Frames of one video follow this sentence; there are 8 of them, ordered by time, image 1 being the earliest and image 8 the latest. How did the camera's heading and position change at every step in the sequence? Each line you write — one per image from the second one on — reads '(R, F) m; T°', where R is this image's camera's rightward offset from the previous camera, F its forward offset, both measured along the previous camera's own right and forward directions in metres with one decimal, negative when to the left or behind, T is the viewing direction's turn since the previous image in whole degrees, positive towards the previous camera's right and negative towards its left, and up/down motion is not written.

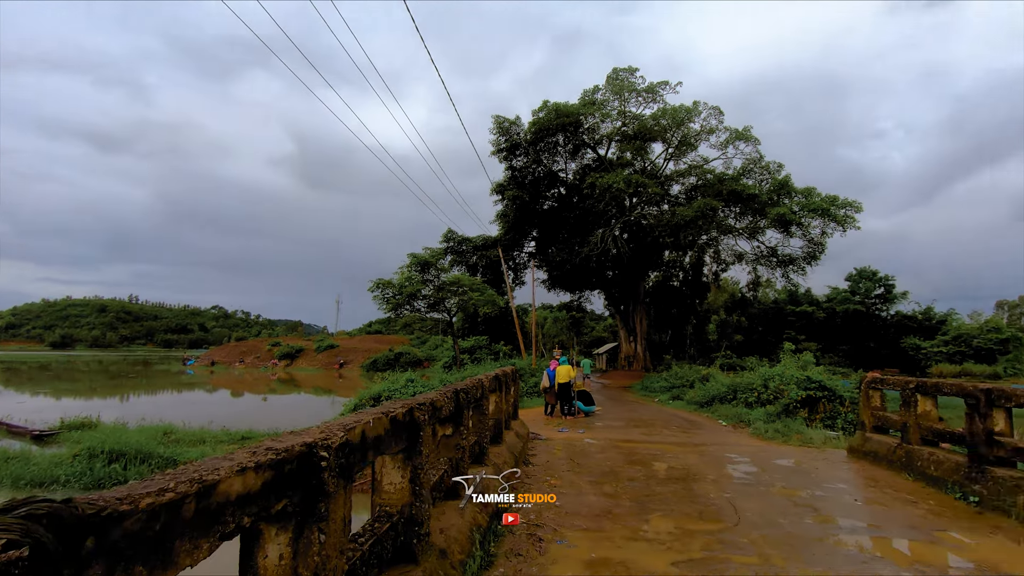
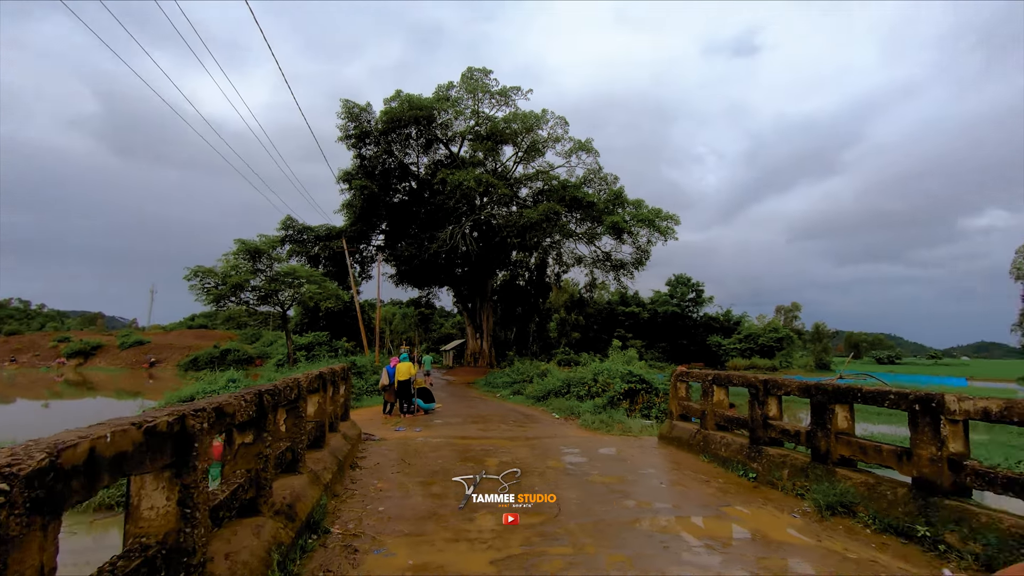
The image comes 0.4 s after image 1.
(+0.2, +0.2) m; +16°
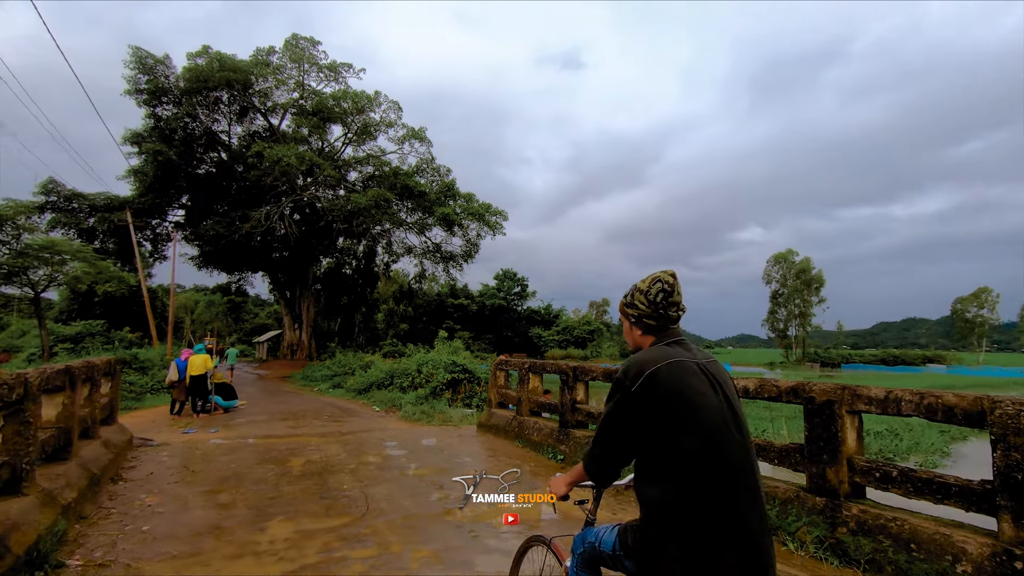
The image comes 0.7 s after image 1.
(+0.1, +0.2) m; +18°
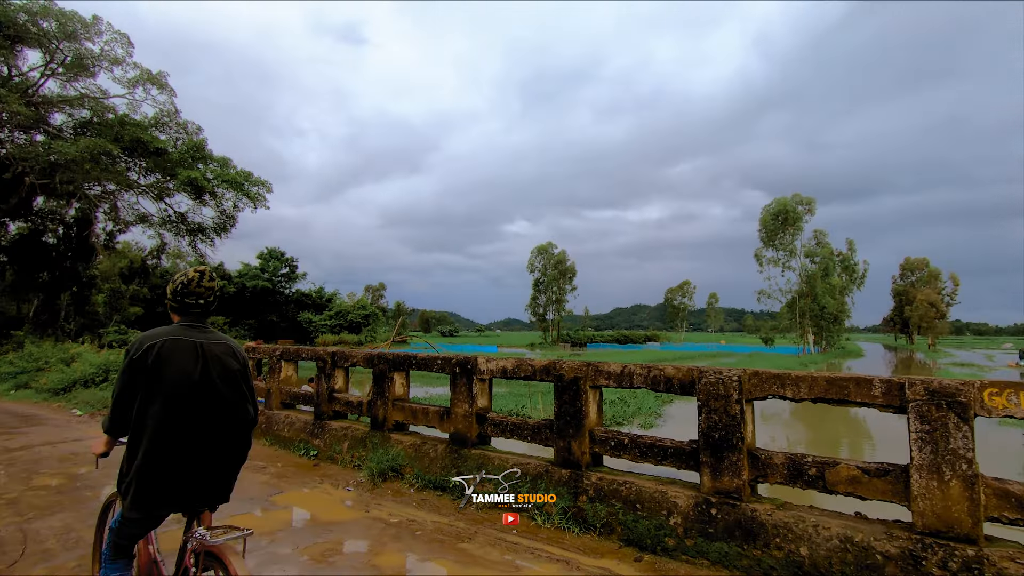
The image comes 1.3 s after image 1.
(+0.2, +0.3) m; +23°
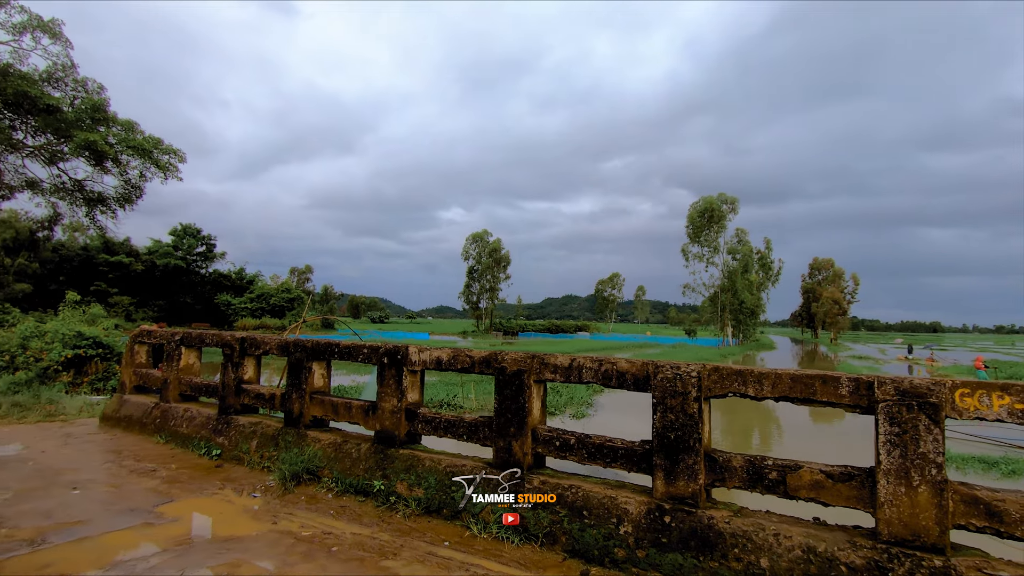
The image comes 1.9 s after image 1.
(0.0, +0.4) m; +7°
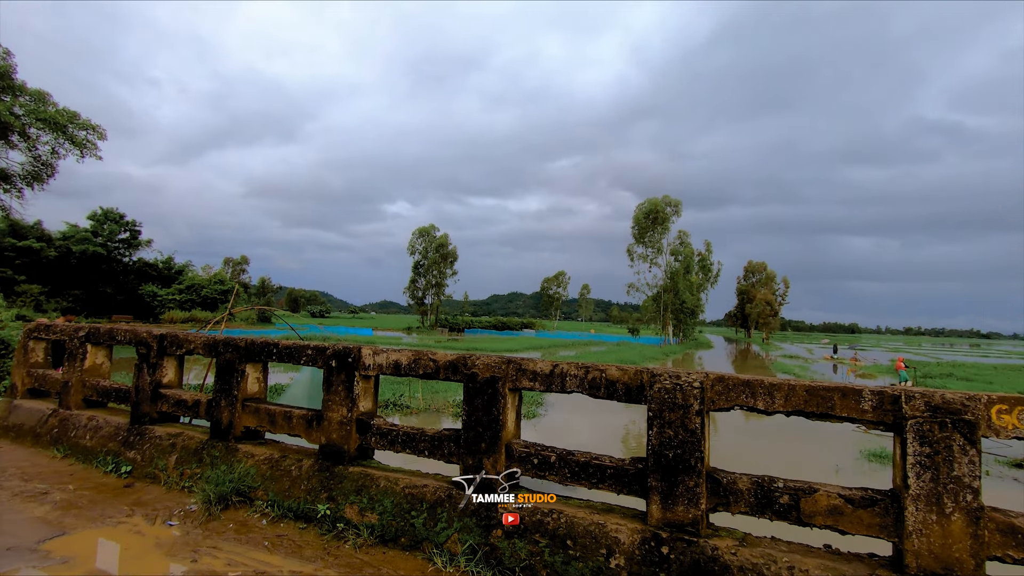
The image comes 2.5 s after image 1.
(-0.2, +0.4) m; +6°
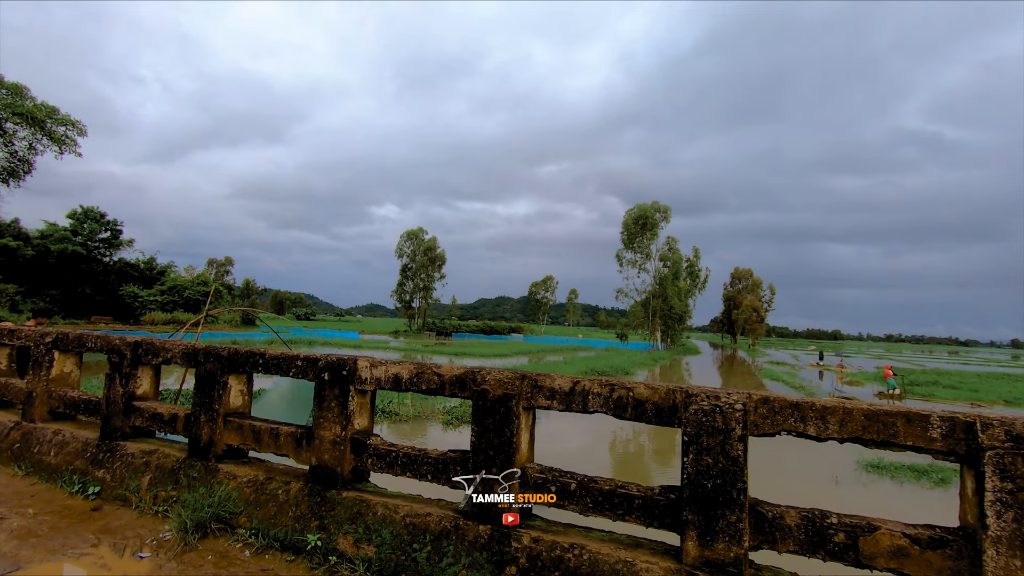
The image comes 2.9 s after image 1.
(-0.1, +0.3) m; +1°
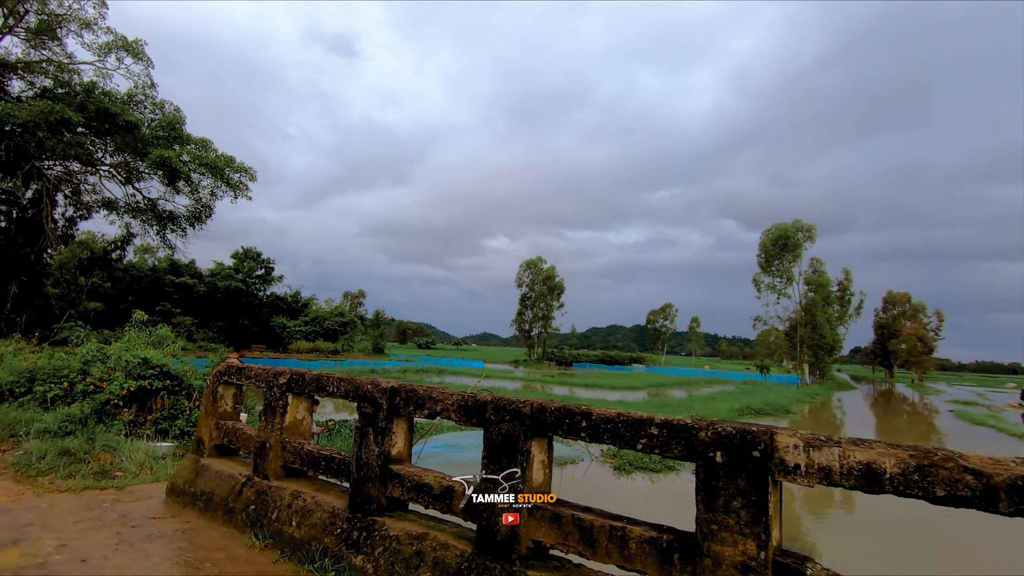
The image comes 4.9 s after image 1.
(-1.4, +1.0) m; -12°
